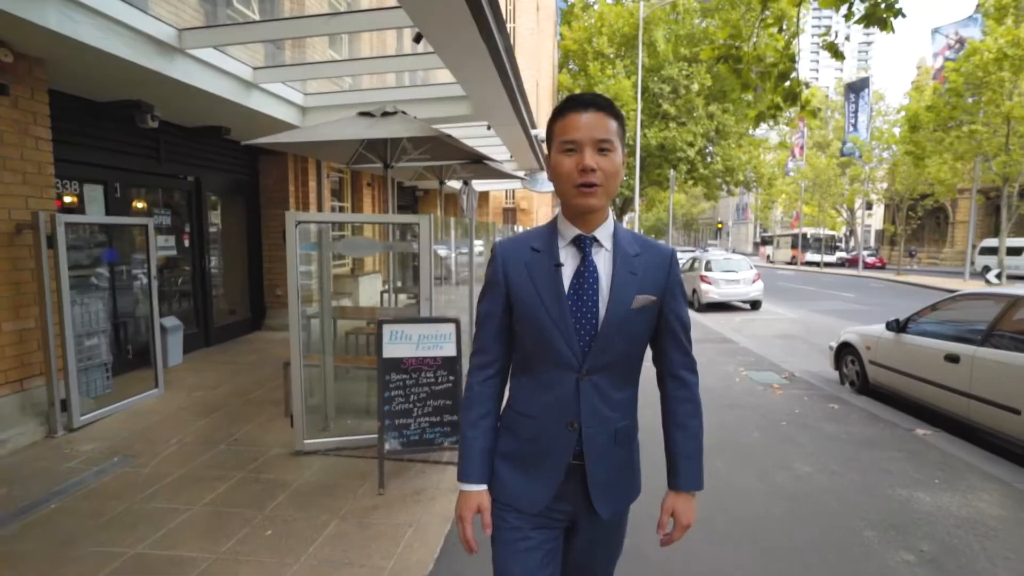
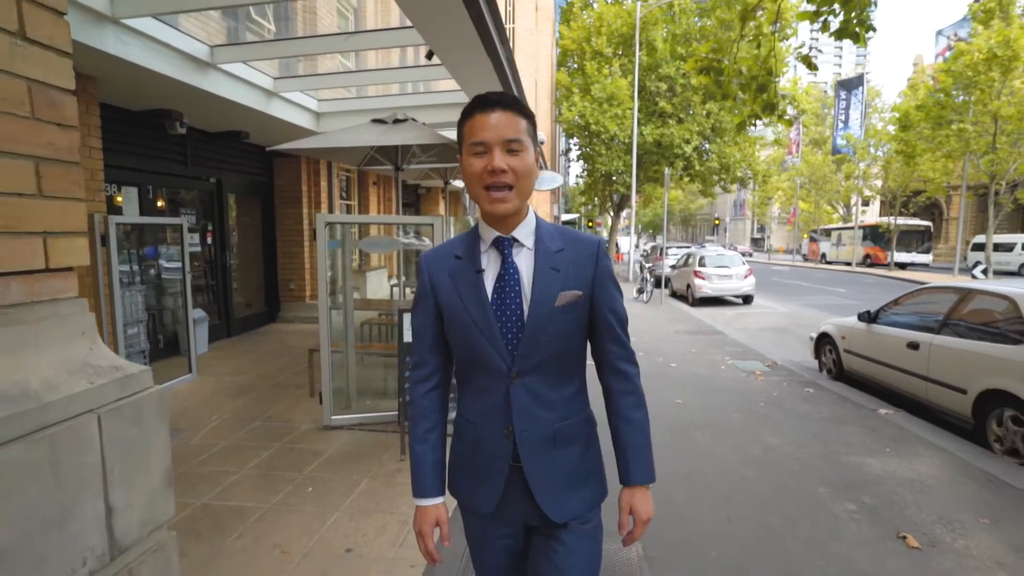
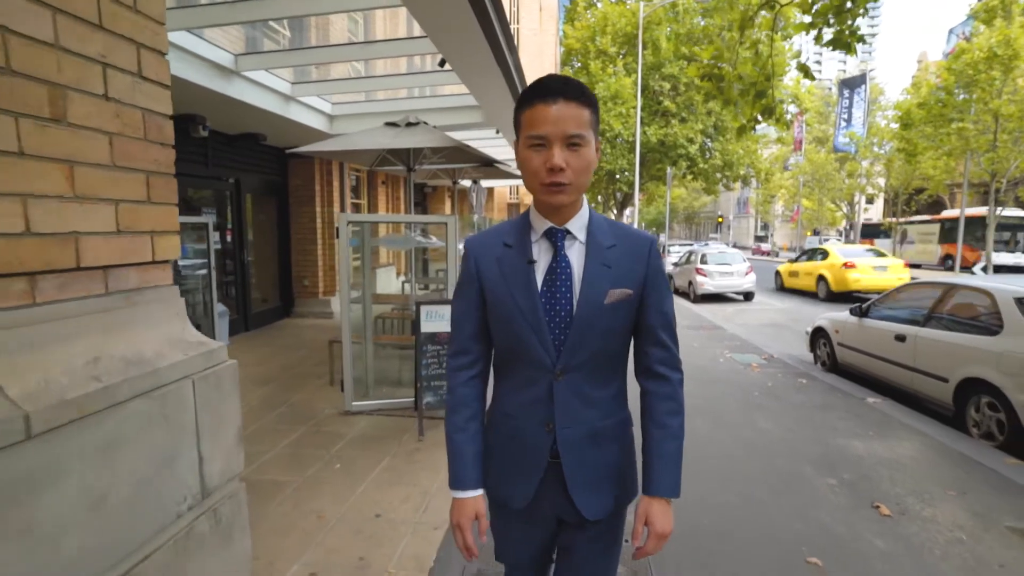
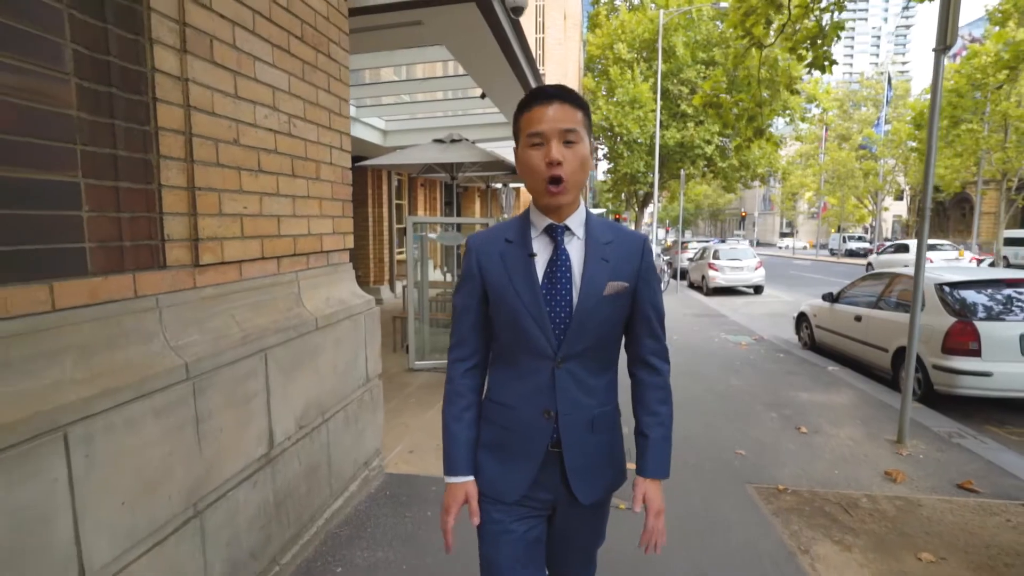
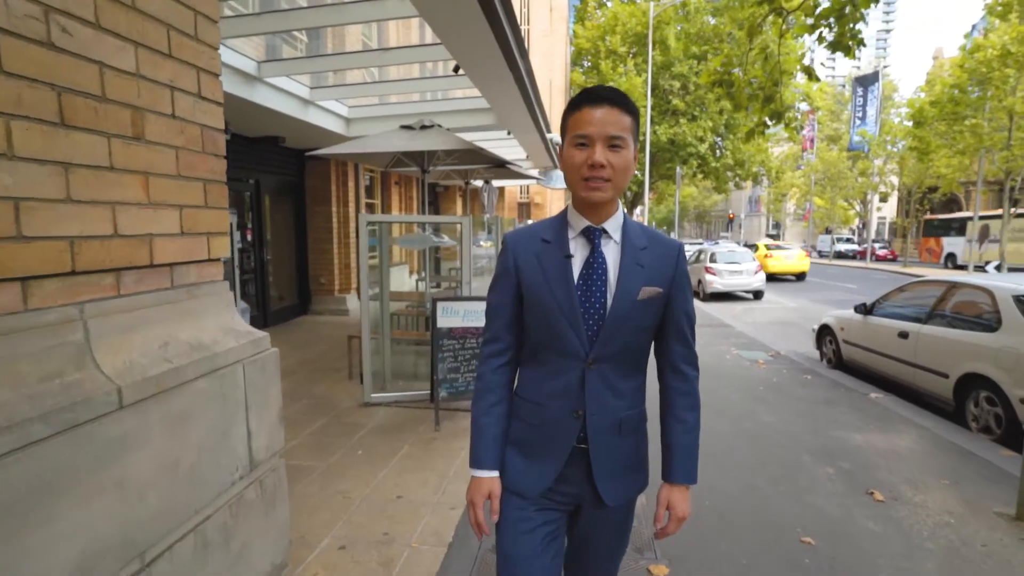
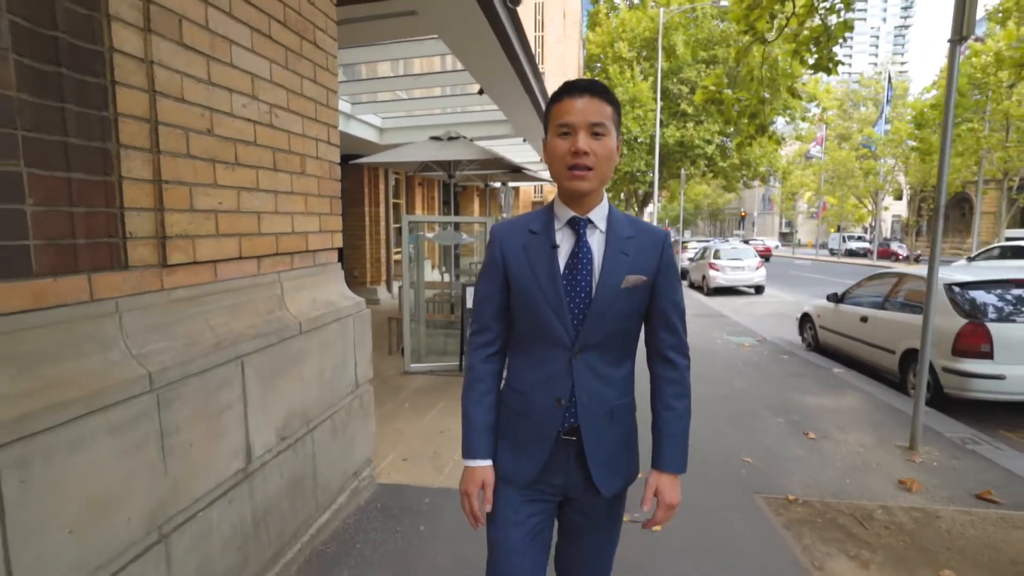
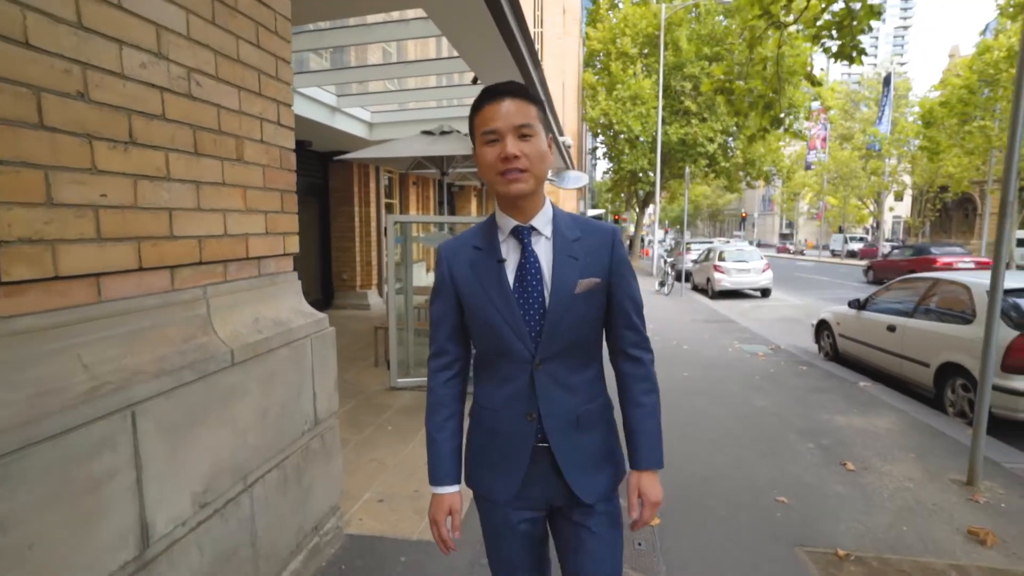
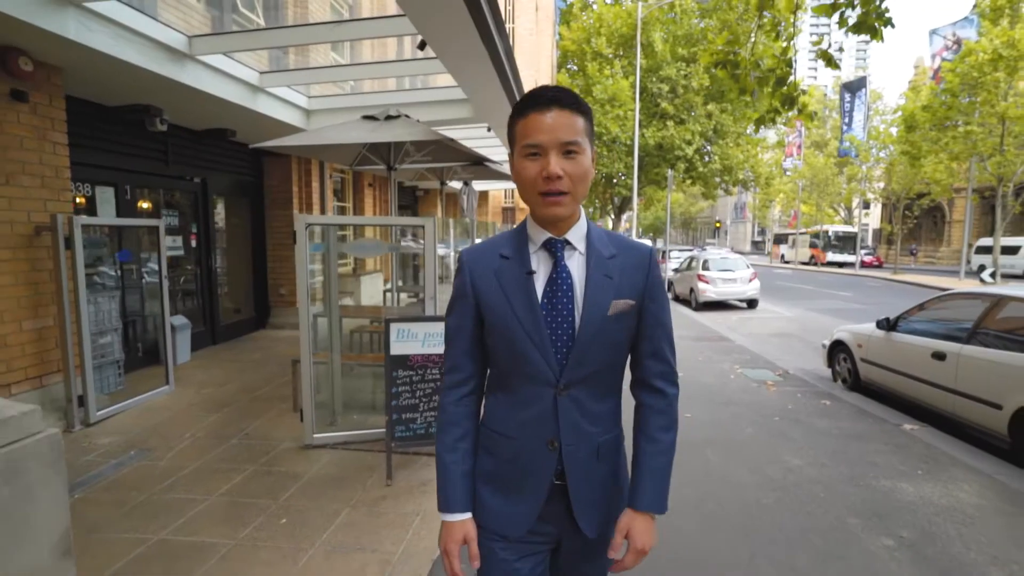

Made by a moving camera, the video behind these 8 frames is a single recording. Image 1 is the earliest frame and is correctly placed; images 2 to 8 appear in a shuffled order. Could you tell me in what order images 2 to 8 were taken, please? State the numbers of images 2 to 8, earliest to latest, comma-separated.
8, 2, 3, 5, 7, 6, 4
